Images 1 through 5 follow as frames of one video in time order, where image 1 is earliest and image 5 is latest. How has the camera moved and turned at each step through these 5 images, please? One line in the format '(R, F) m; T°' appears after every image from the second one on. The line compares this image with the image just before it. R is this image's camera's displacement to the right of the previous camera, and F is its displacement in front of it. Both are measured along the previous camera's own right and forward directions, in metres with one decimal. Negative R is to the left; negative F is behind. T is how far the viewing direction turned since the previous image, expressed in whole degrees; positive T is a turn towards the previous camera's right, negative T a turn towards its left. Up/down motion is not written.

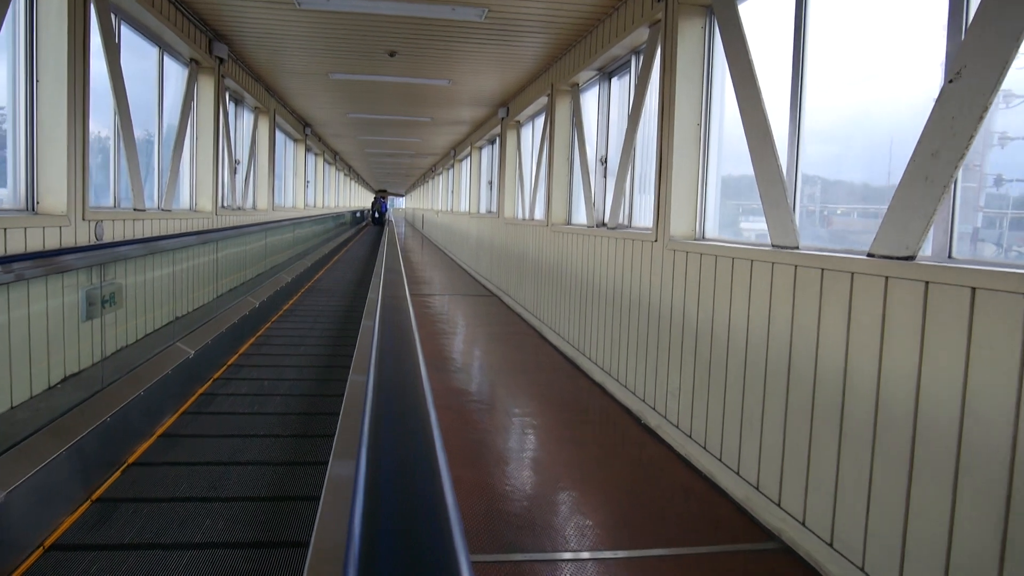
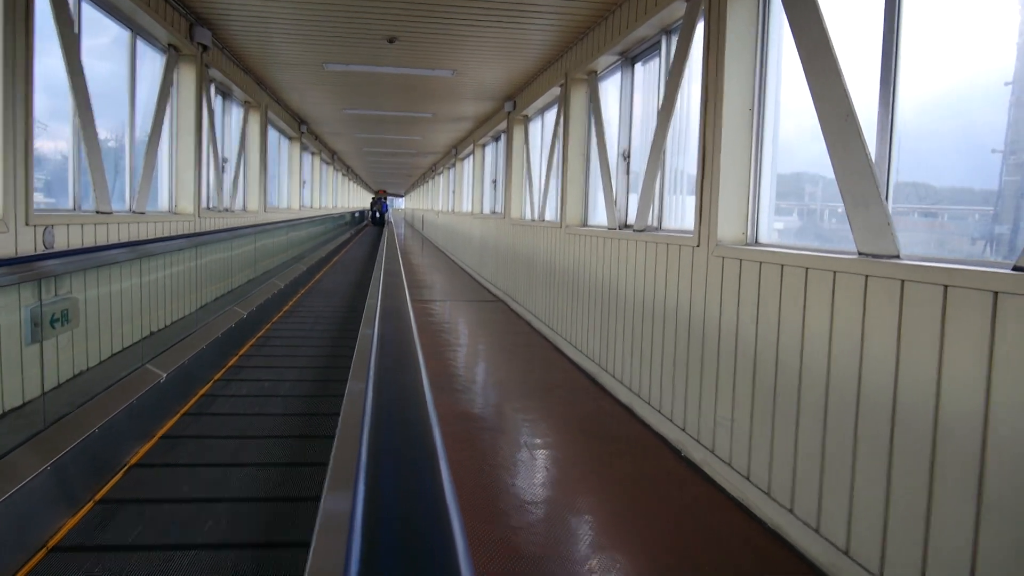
(-0.1, +0.5) m; 0°
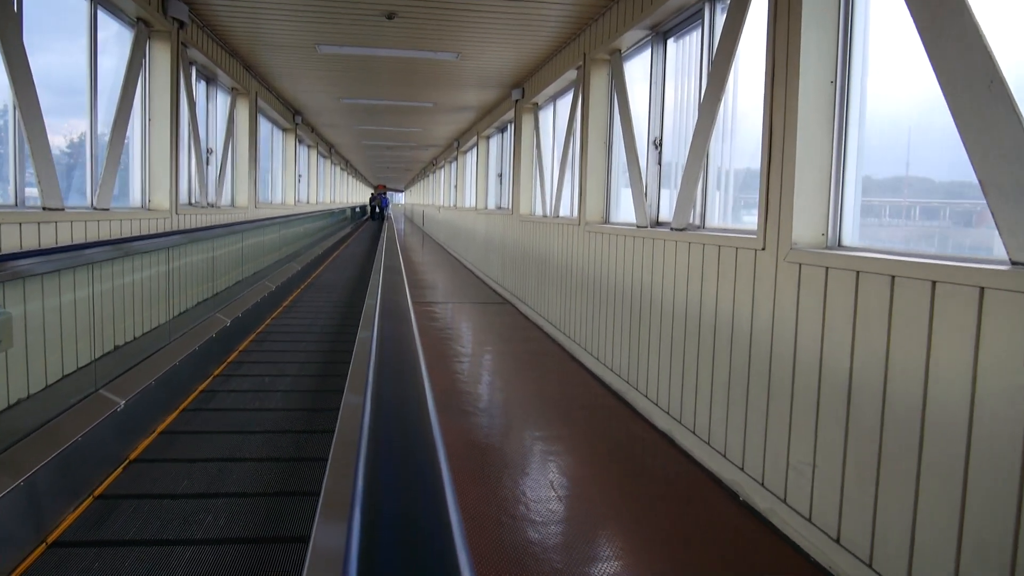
(-0.1, +0.6) m; 0°
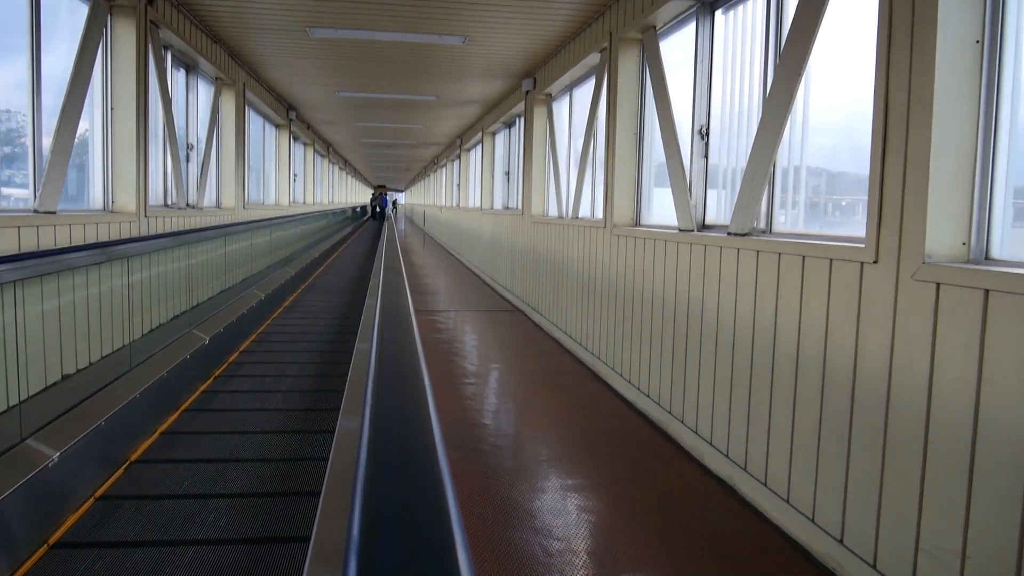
(-0.1, +0.6) m; 0°
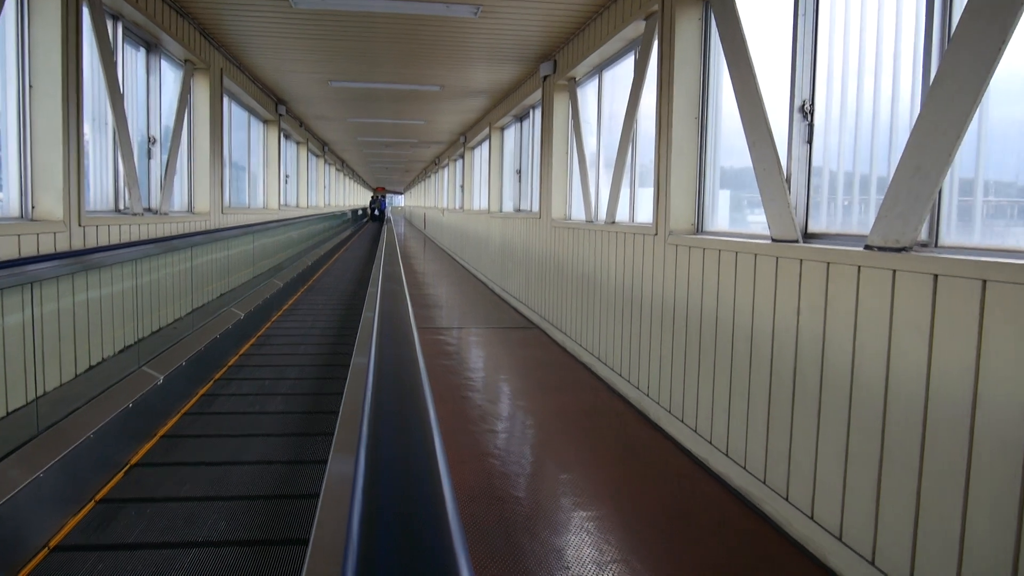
(-0.2, +0.9) m; 0°
